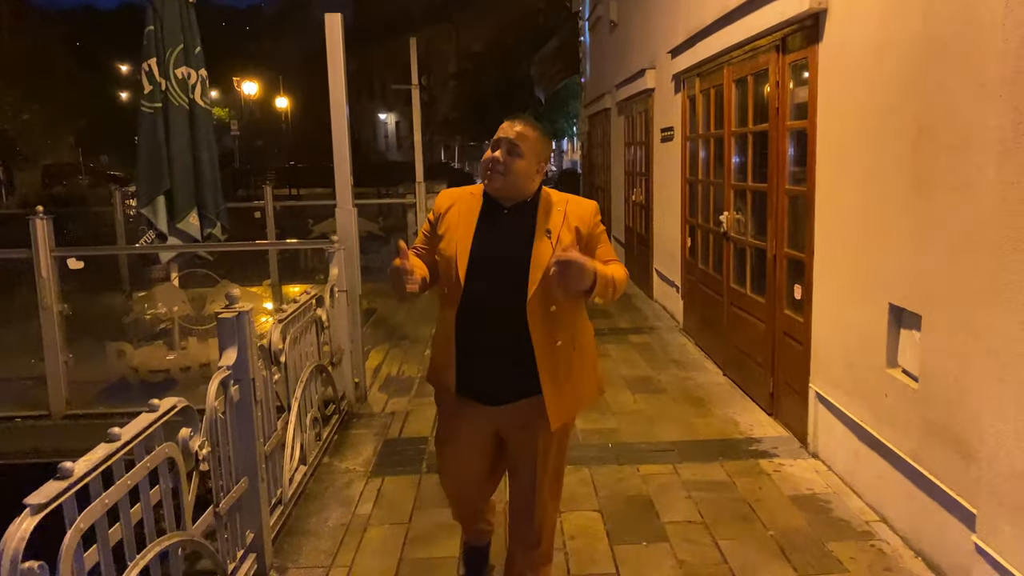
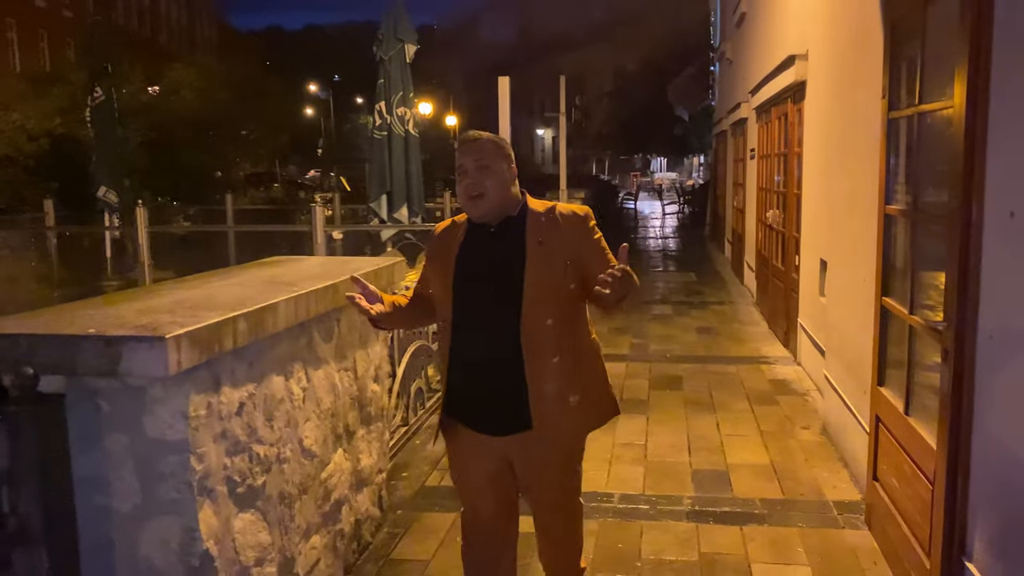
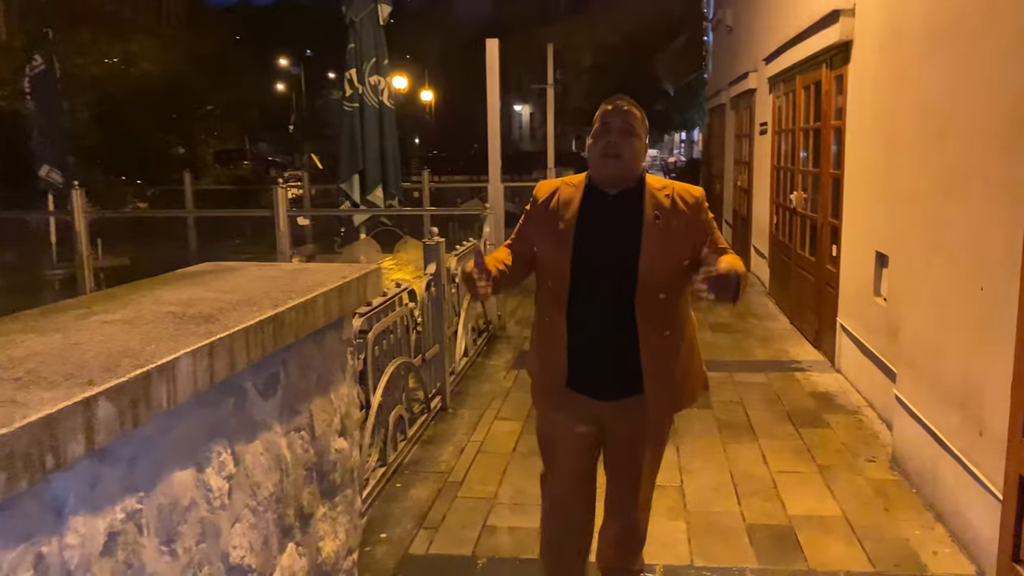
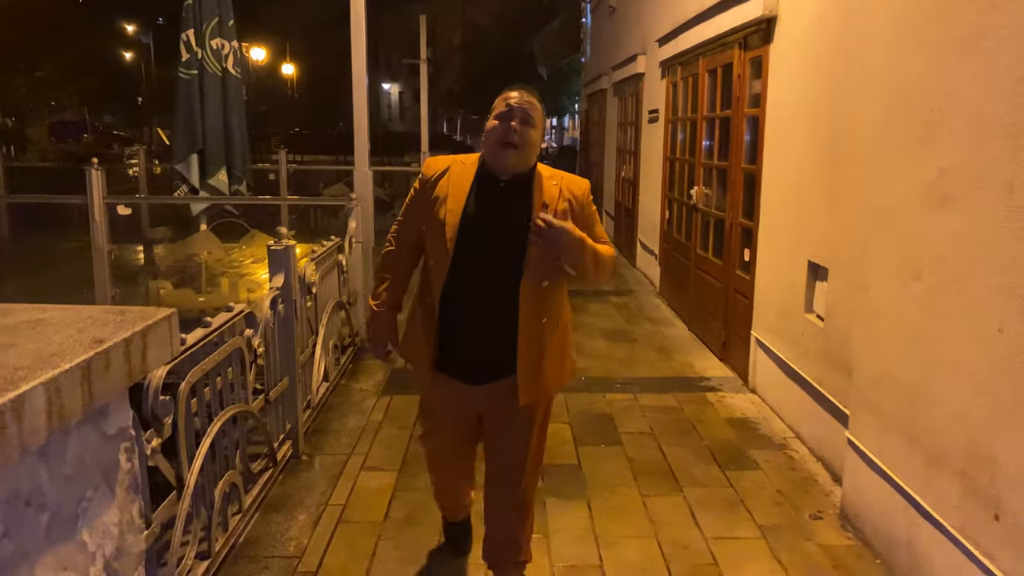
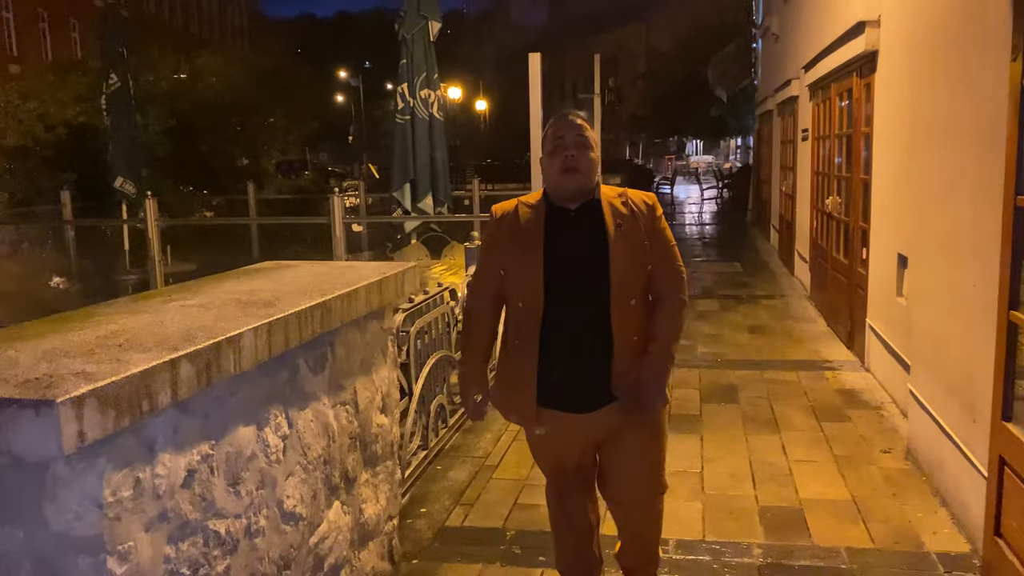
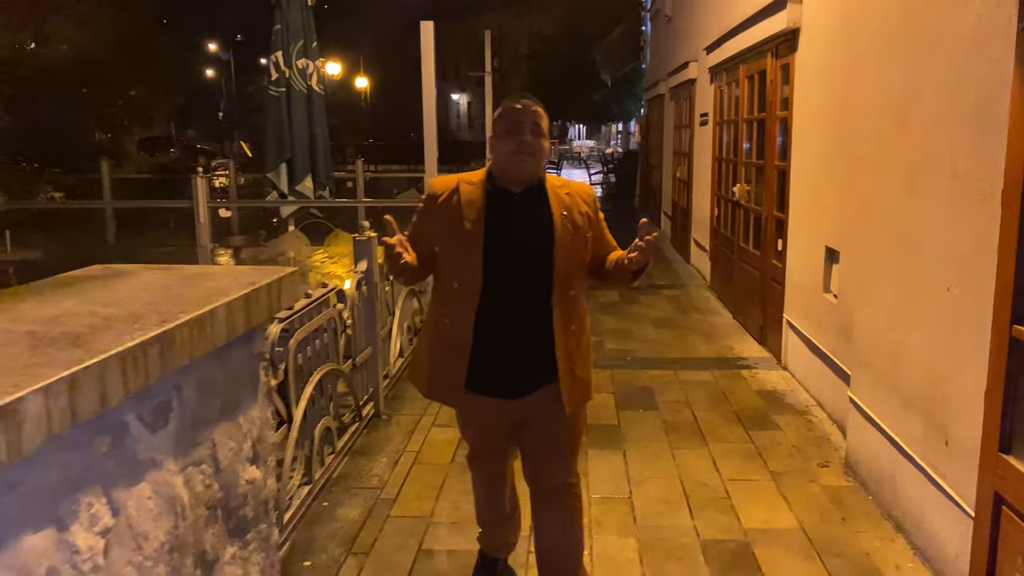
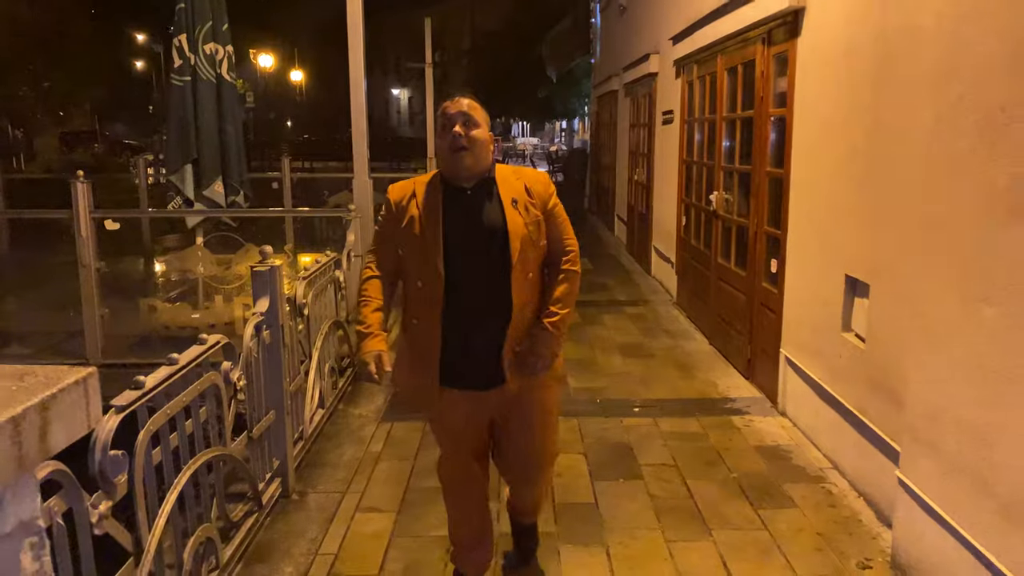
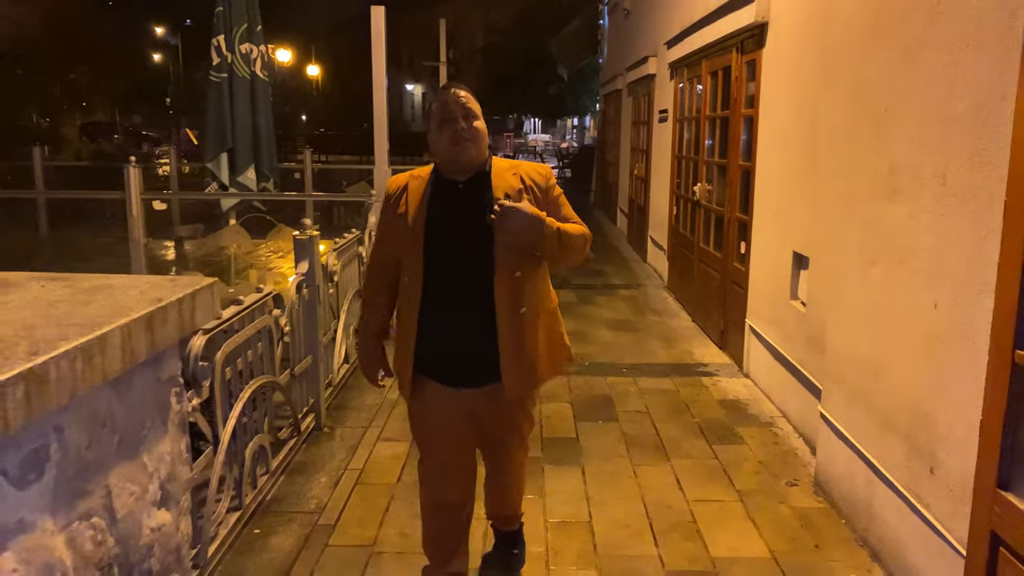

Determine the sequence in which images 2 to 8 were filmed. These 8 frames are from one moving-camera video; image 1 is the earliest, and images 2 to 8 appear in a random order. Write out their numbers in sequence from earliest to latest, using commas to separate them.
7, 4, 8, 6, 3, 5, 2
